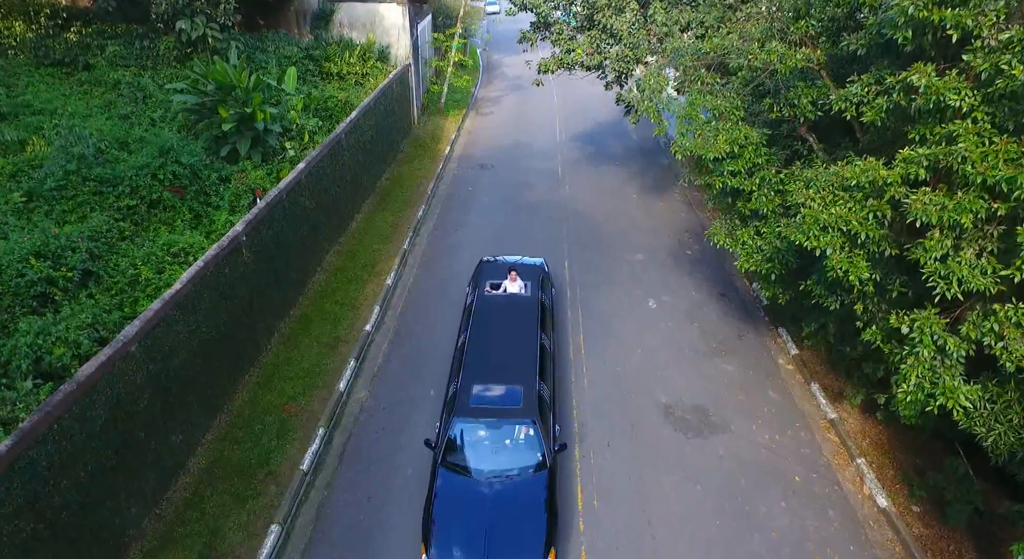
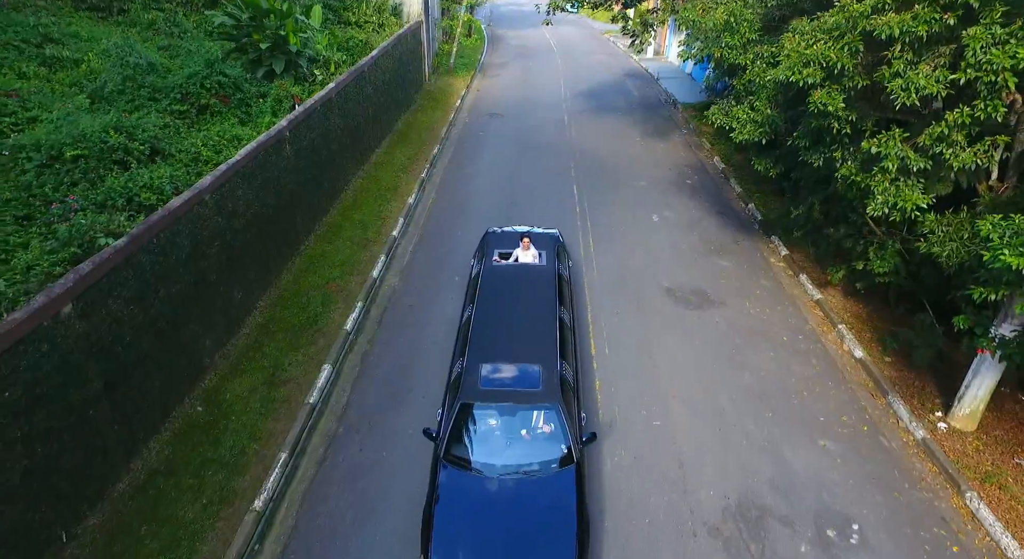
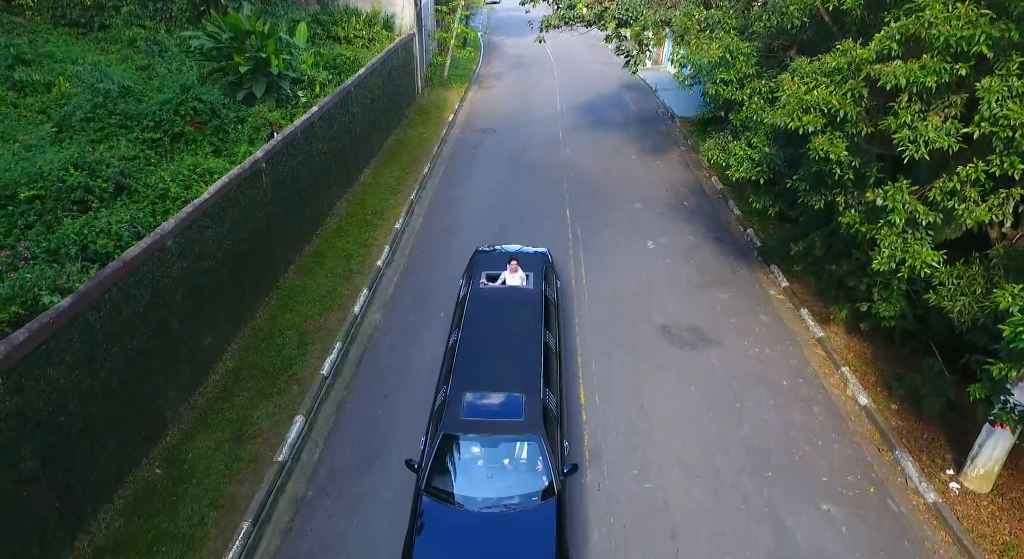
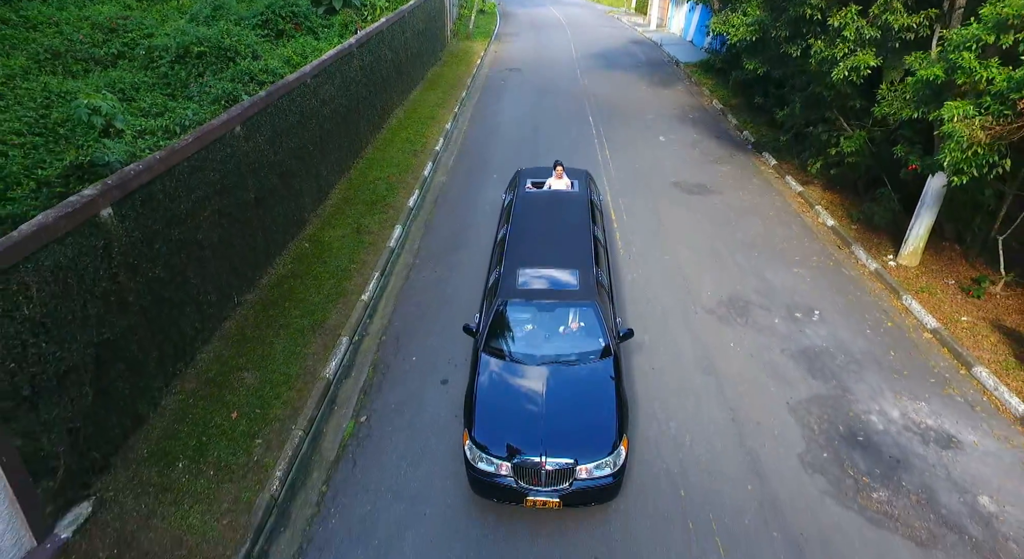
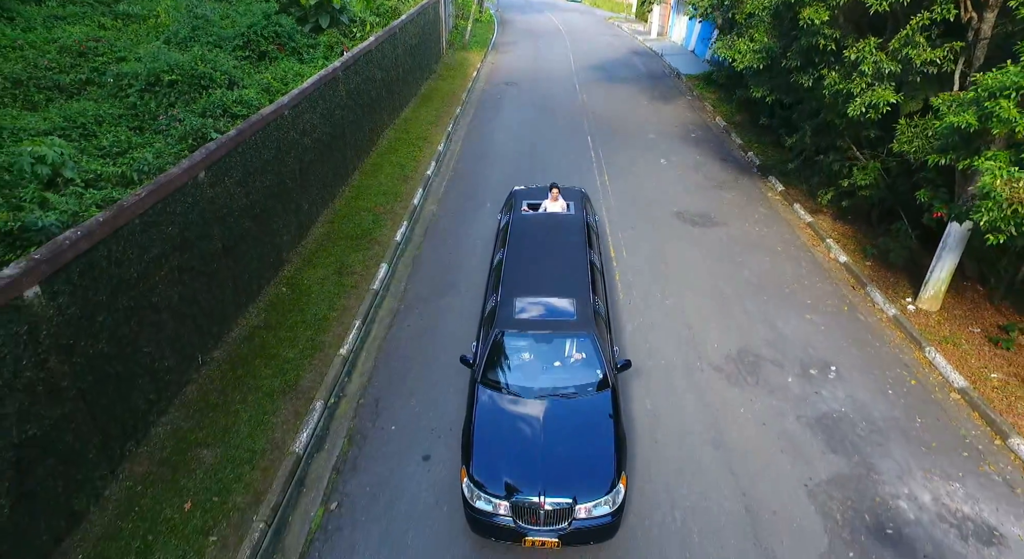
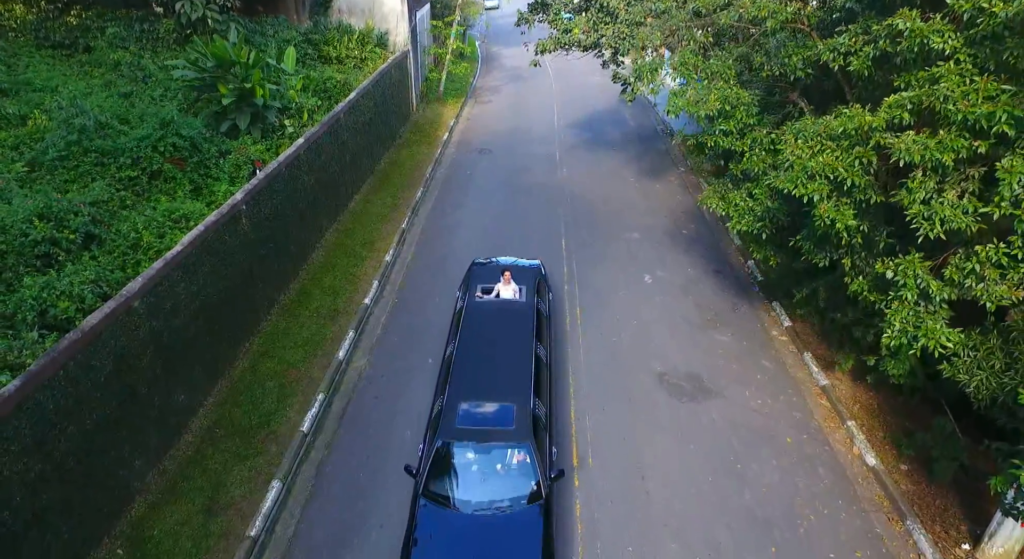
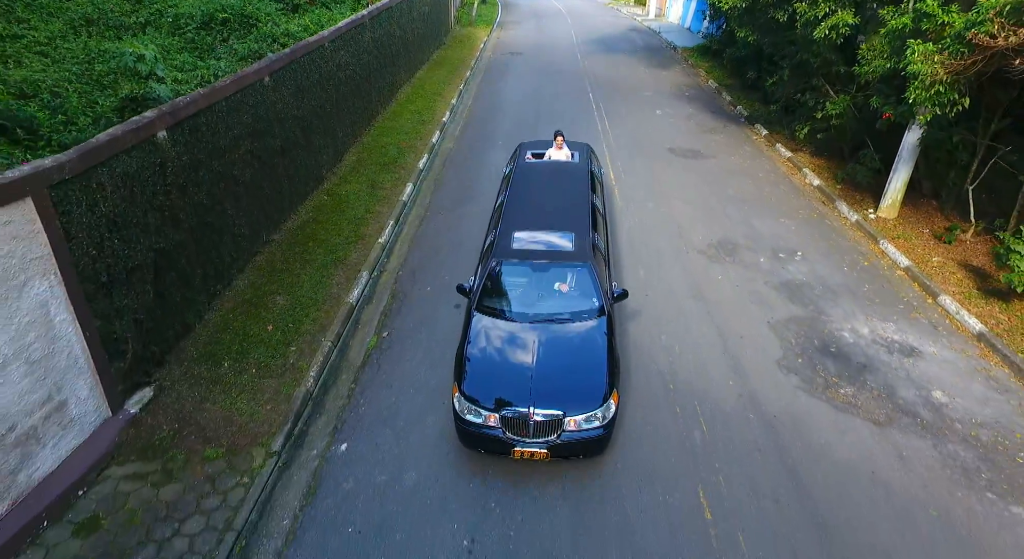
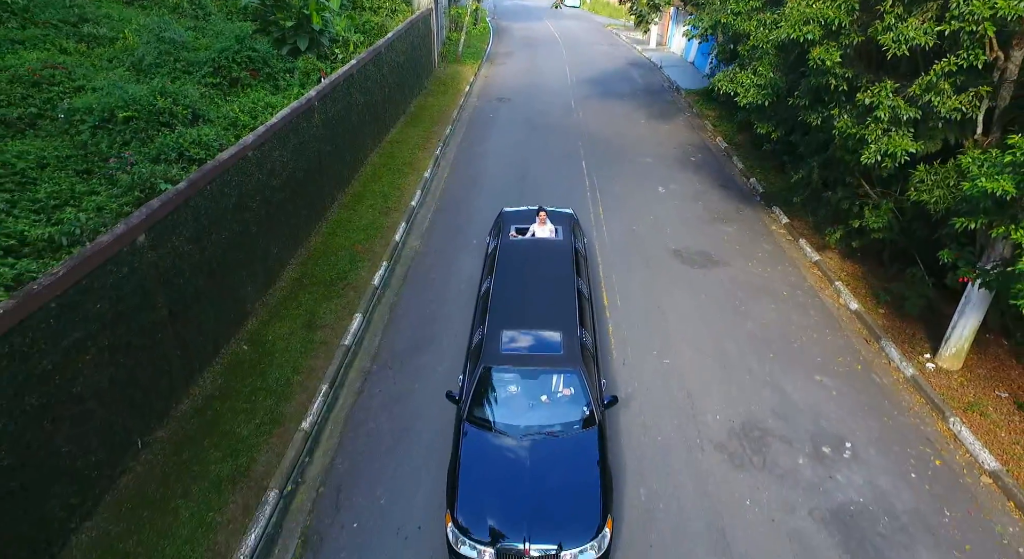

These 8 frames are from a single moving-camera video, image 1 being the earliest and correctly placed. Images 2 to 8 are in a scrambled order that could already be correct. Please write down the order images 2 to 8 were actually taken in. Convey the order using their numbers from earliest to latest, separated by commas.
6, 3, 2, 8, 5, 4, 7
